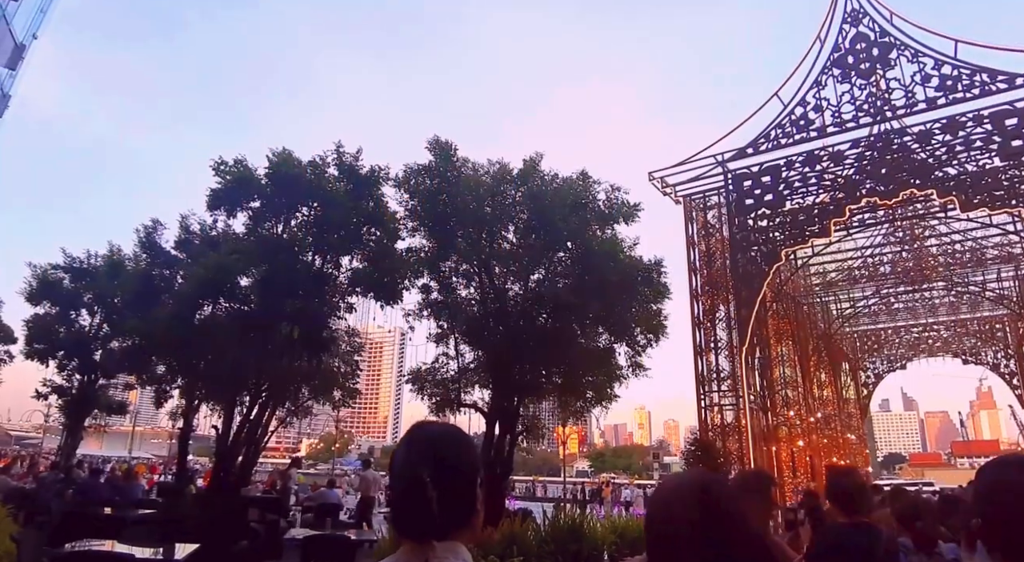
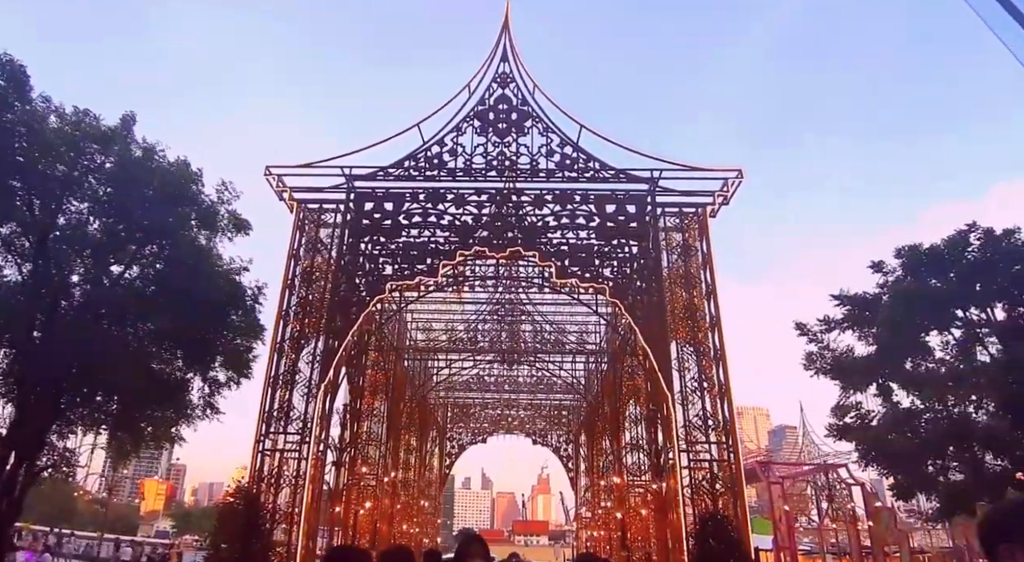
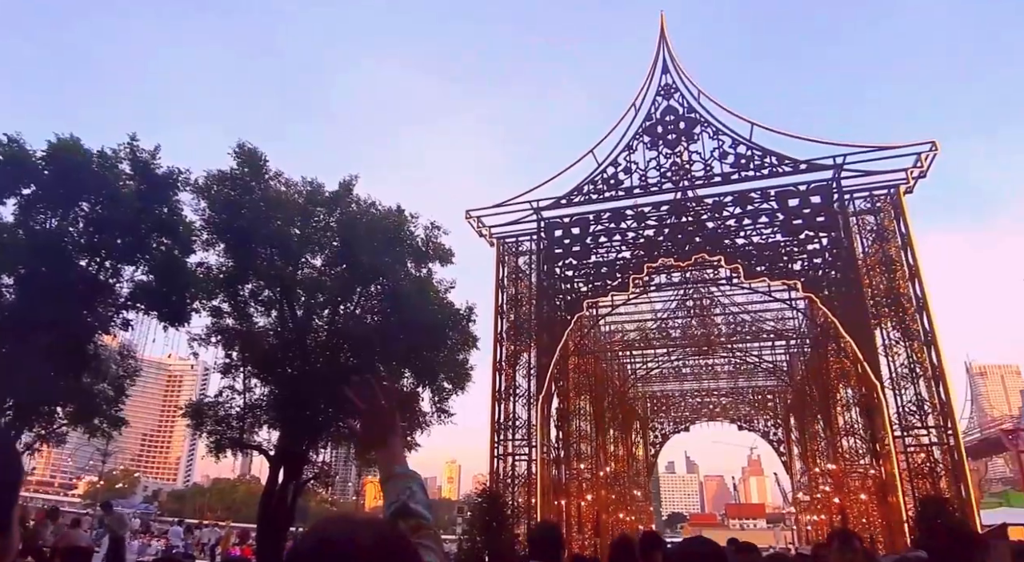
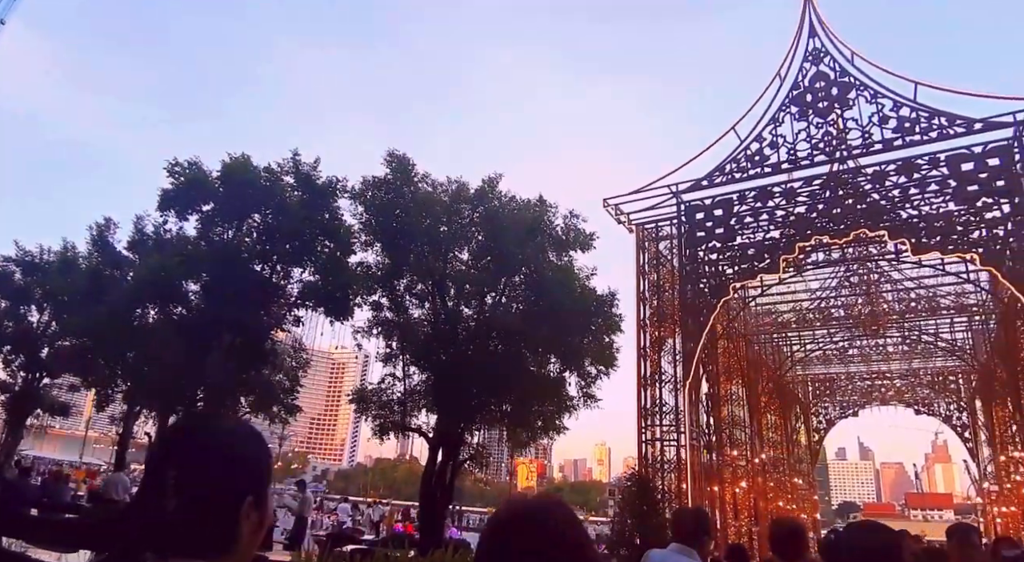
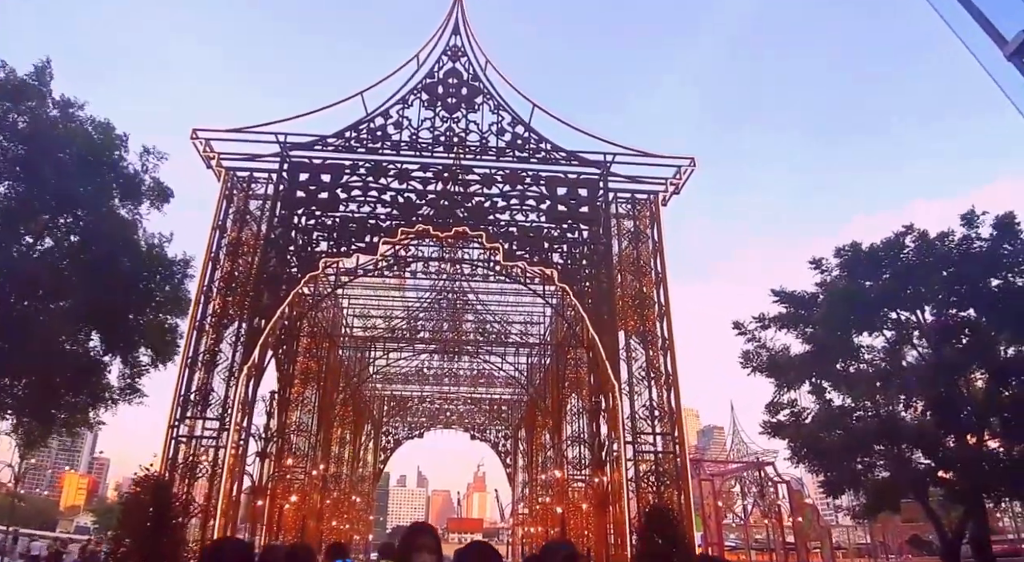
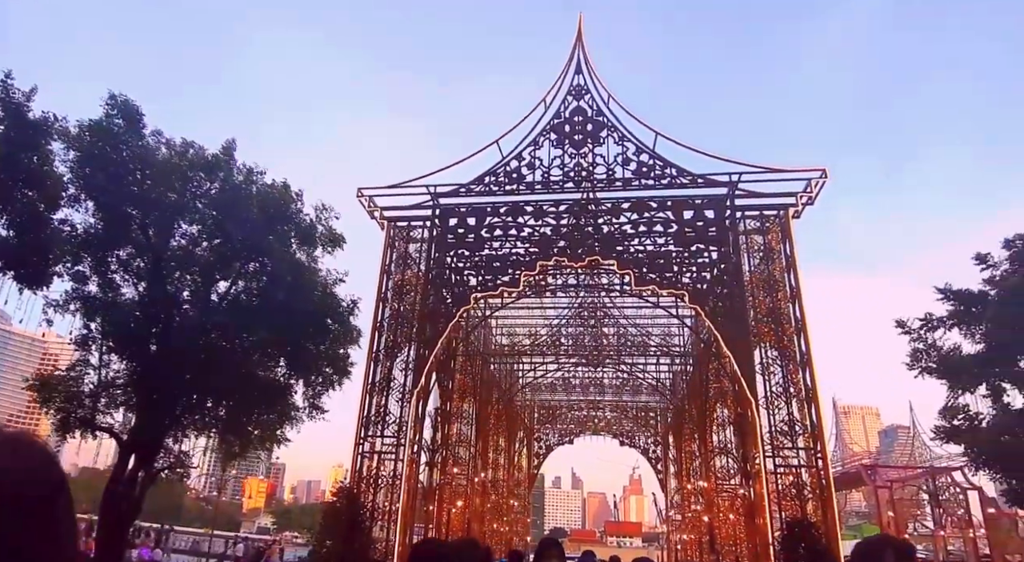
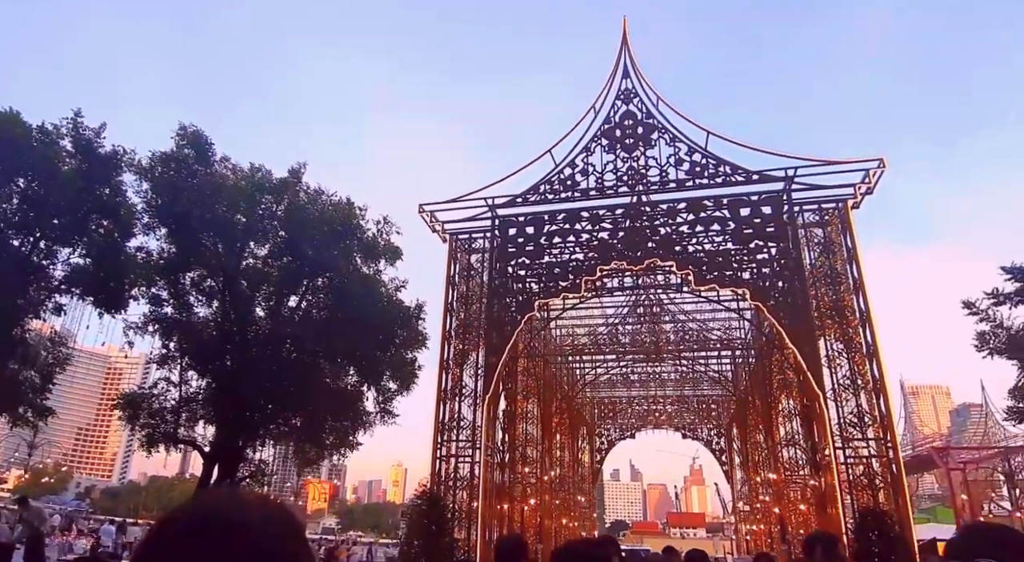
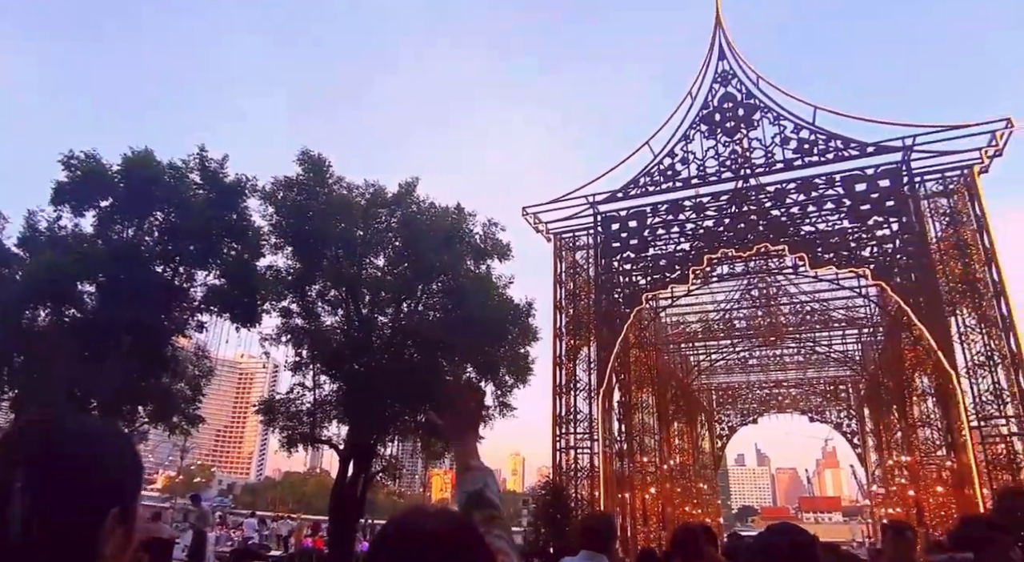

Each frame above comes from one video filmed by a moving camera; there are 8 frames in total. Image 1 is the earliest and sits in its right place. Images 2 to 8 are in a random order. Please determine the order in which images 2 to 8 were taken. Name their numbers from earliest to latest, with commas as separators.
4, 8, 3, 7, 6, 2, 5
